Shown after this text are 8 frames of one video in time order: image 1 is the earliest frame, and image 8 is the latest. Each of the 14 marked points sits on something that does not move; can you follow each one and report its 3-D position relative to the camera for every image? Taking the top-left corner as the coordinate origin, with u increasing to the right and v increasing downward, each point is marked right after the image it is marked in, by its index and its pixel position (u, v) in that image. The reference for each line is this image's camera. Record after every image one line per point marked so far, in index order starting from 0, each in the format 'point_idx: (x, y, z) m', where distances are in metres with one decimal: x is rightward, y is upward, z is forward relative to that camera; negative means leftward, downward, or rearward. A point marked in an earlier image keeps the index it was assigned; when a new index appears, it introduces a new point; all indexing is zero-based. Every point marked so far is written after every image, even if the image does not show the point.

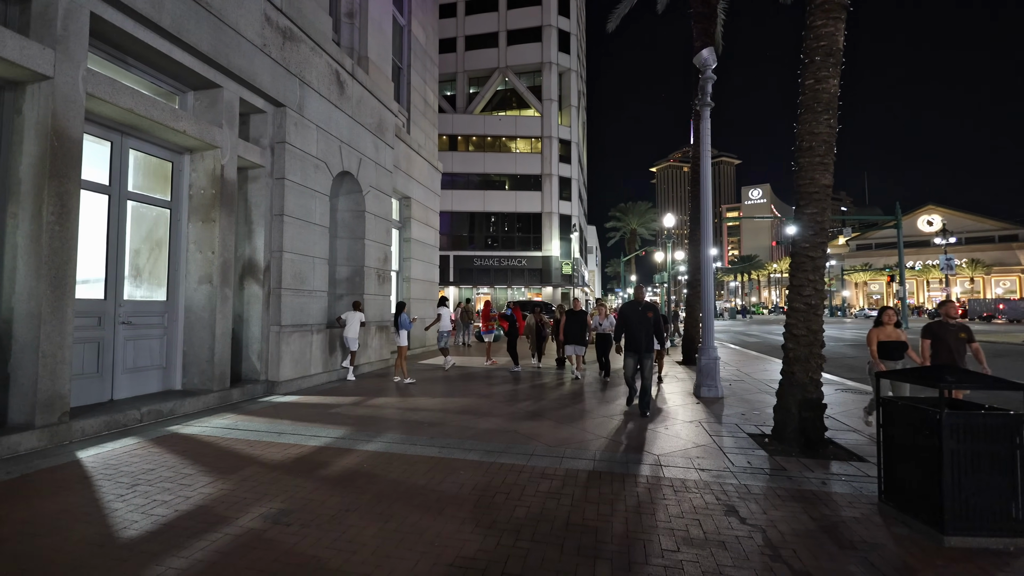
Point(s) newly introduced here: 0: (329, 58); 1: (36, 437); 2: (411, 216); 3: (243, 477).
0: (-4.0, +5.2, +10.6) m
1: (-5.4, -1.7, +5.4) m
2: (-3.4, +2.4, +16.5) m
3: (-2.7, -1.9, +4.7) m
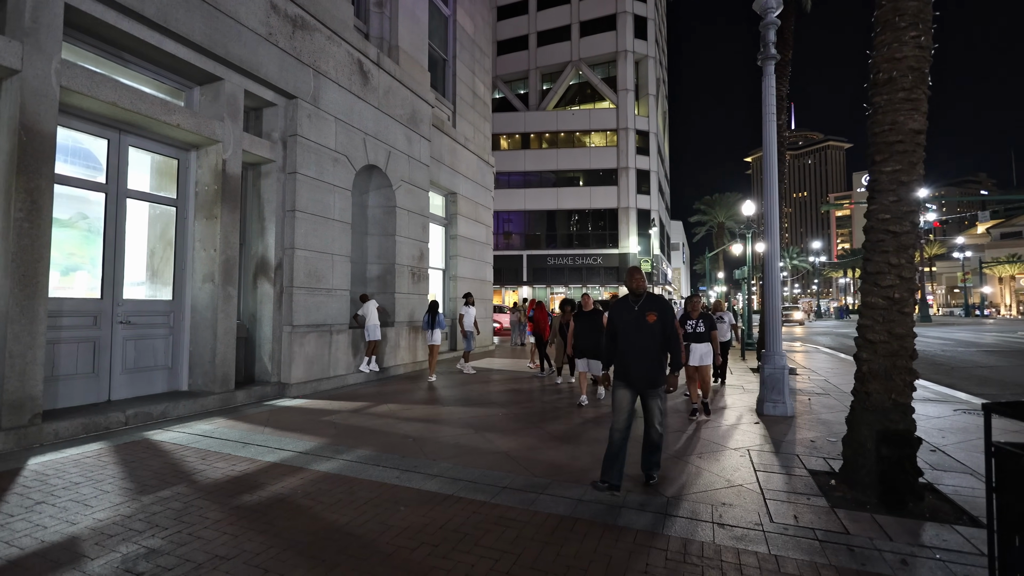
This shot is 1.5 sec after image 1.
0: (-3.5, +5.2, +10.2) m
1: (-5.6, -1.7, +5.2) m
2: (-1.8, +2.5, +15.9) m
3: (-3.1, -1.8, +4.2) m
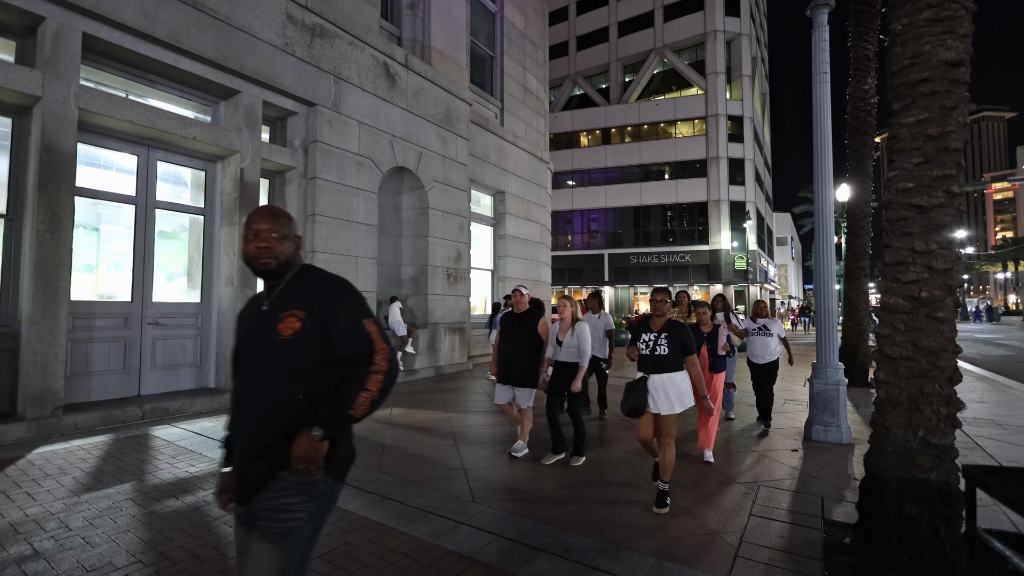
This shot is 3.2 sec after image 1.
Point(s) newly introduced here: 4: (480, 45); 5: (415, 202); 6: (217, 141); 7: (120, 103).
0: (-3.0, +5.2, +10.3) m
1: (-6.0, -1.7, +5.8) m
2: (-0.2, +2.5, +15.6) m
3: (-3.7, -1.9, +4.3) m
4: (-1.0, +7.9, +15.3) m
5: (-2.4, +2.1, +11.6) m
6: (-4.9, +2.5, +7.9) m
7: (-5.7, +2.7, +6.9) m
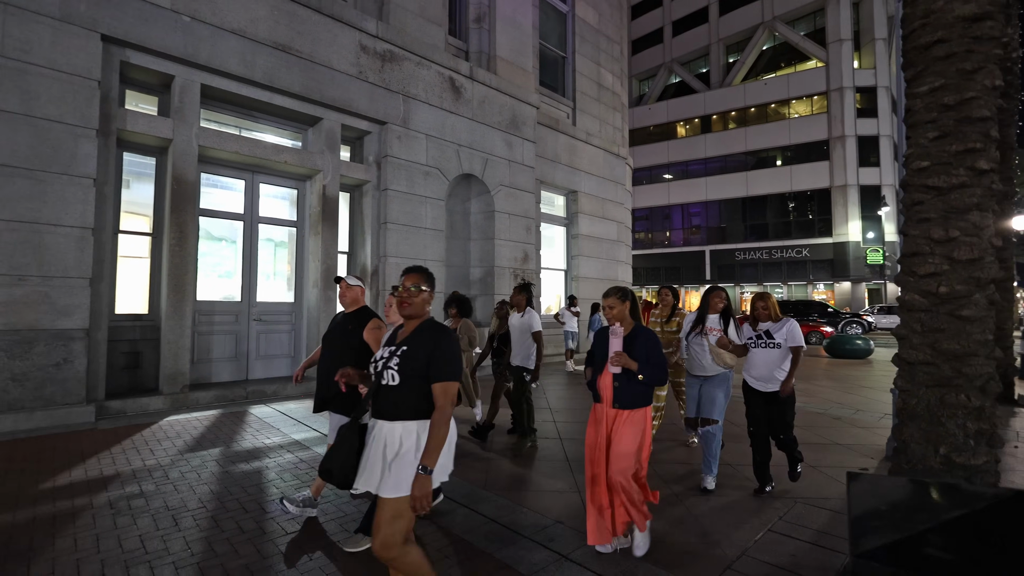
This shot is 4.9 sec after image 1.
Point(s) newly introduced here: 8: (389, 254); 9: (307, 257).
0: (-1.7, +5.2, +11.1) m
1: (-5.5, -1.8, +7.4) m
2: (+2.2, +2.5, +15.7) m
3: (-3.6, -1.9, +5.4) m
4: (+1.3, +7.9, +15.6) m
5: (-0.7, +2.1, +12.3) m
6: (-4.1, +2.4, +9.2) m
7: (-5.0, +2.6, +8.3) m
8: (-2.6, +0.7, +10.1) m
9: (-4.2, +0.6, +9.7) m
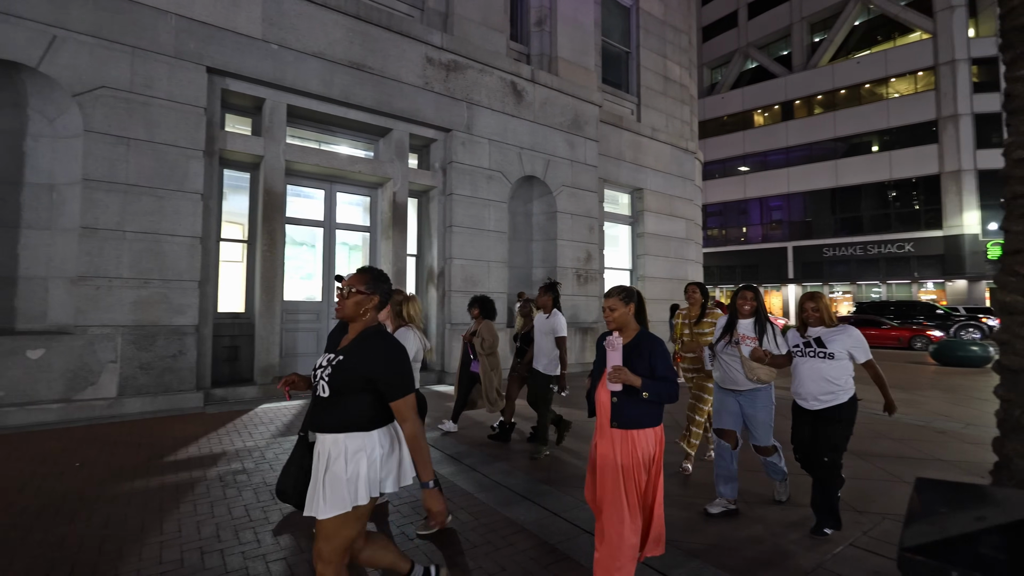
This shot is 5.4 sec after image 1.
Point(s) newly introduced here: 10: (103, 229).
0: (-0.2, +5.2, +11.4) m
1: (-4.5, -1.8, +8.3) m
2: (+4.3, +2.6, +15.3) m
3: (-2.9, -1.9, +6.0) m
4: (+3.3, +7.9, +15.4) m
5: (+0.9, +2.1, +12.4) m
6: (-2.8, +2.4, +9.8) m
7: (-3.9, +2.6, +9.1) m
8: (-1.3, +0.7, +10.5) m
9: (-2.9, +0.6, +10.4) m
10: (-6.3, +0.9, +7.3) m
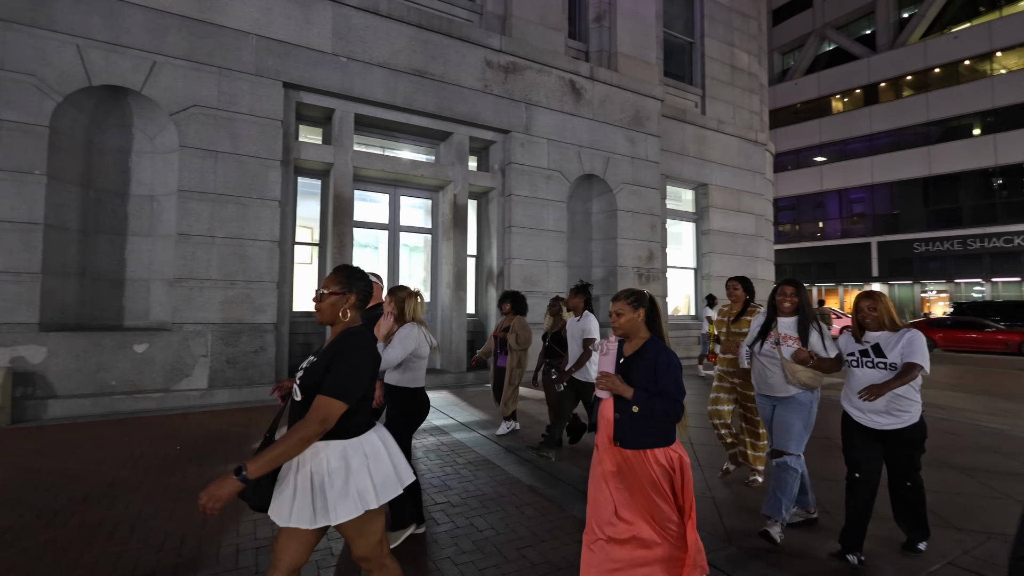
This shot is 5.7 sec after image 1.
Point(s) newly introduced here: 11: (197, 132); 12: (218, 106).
0: (+1.2, +5.2, +11.3) m
1: (-3.5, -1.8, +8.8) m
2: (+6.1, +2.6, +14.7) m
3: (-2.1, -1.9, +6.3) m
4: (+5.2, +8.0, +14.9) m
5: (+2.4, +2.1, +12.2) m
6: (-1.6, +2.4, +10.1) m
7: (-2.7, +2.6, +9.5) m
8: (0.0, +0.7, +10.6) m
9: (-1.6, +0.6, +10.7) m
10: (-5.4, +0.9, +8.0) m
11: (-5.4, +2.7, +8.1) m
12: (-5.1, +3.2, +8.2) m
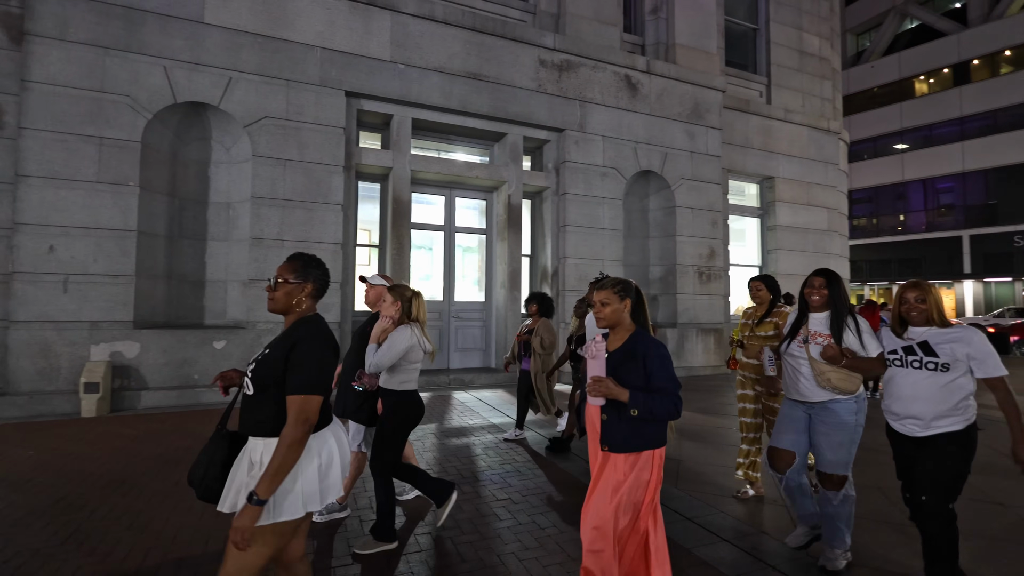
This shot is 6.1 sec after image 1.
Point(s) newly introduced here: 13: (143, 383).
0: (+2.4, +5.2, +11.1) m
1: (-2.4, -1.8, +9.1) m
2: (+7.7, +2.6, +13.9) m
3: (-1.4, -1.9, +6.5) m
4: (+6.8, +8.0, +14.2) m
5: (+3.8, +2.2, +11.9) m
6: (-0.4, +2.4, +10.2) m
7: (-1.6, +2.6, +9.7) m
8: (+1.2, +0.7, +10.5) m
9: (-0.4, +0.6, +10.8) m
10: (-4.4, +0.9, +8.5) m
11: (-4.4, +2.6, +8.6) m
12: (-4.1, +3.1, +8.7) m
13: (-6.1, -1.6, +7.8) m
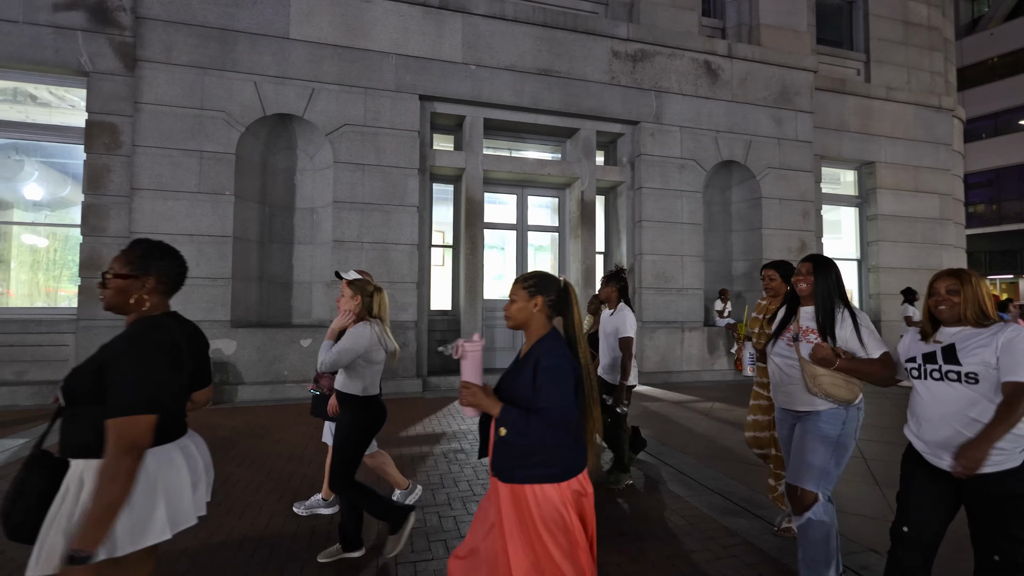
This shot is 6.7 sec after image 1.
0: (+4.1, +5.3, +10.6) m
1: (-0.9, -1.8, +9.2) m
2: (+9.7, +2.7, +12.8) m
3: (-0.2, -1.9, +6.5) m
4: (+8.7, +8.1, +13.1) m
5: (+5.5, +2.2, +11.2) m
6: (+1.1, +2.4, +10.1) m
7: (-0.1, +2.6, +9.7) m
8: (+2.8, +0.8, +10.1) m
9: (+1.3, +0.6, +10.6) m
10: (-3.0, +0.9, +8.9) m
11: (-3.0, +2.6, +8.9) m
12: (-2.8, +3.1, +9.0) m
13: (-4.7, -1.6, +8.4) m
